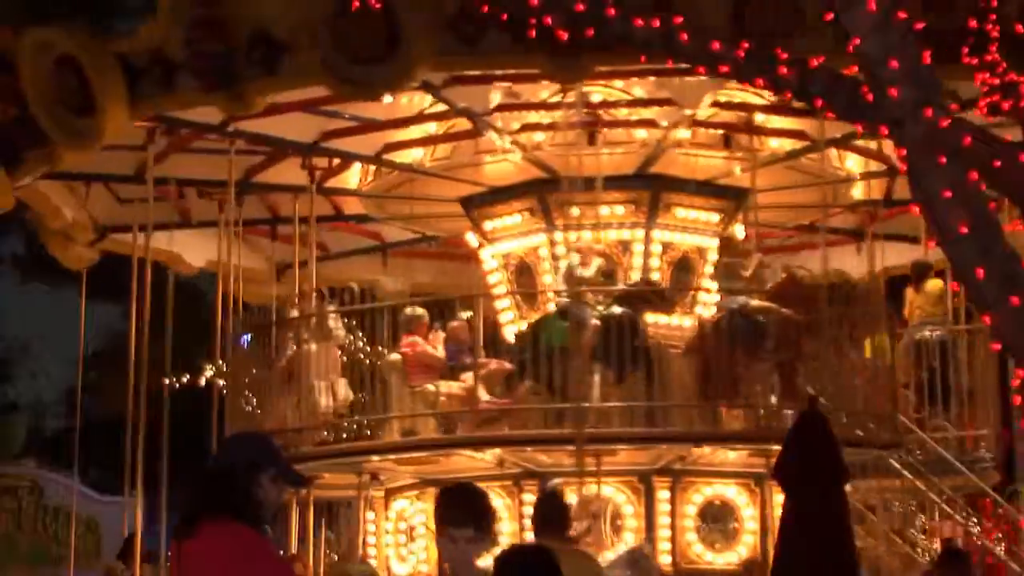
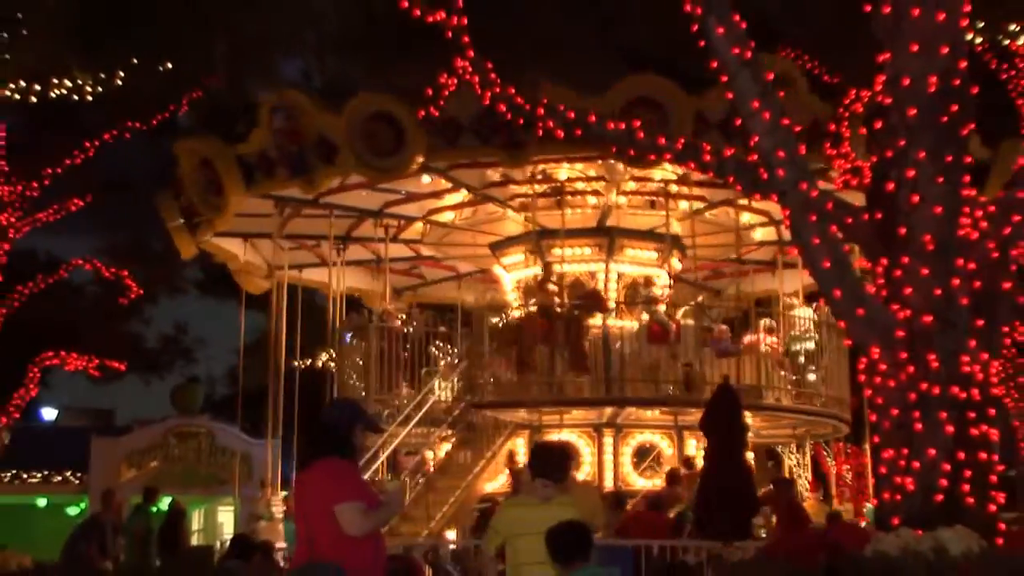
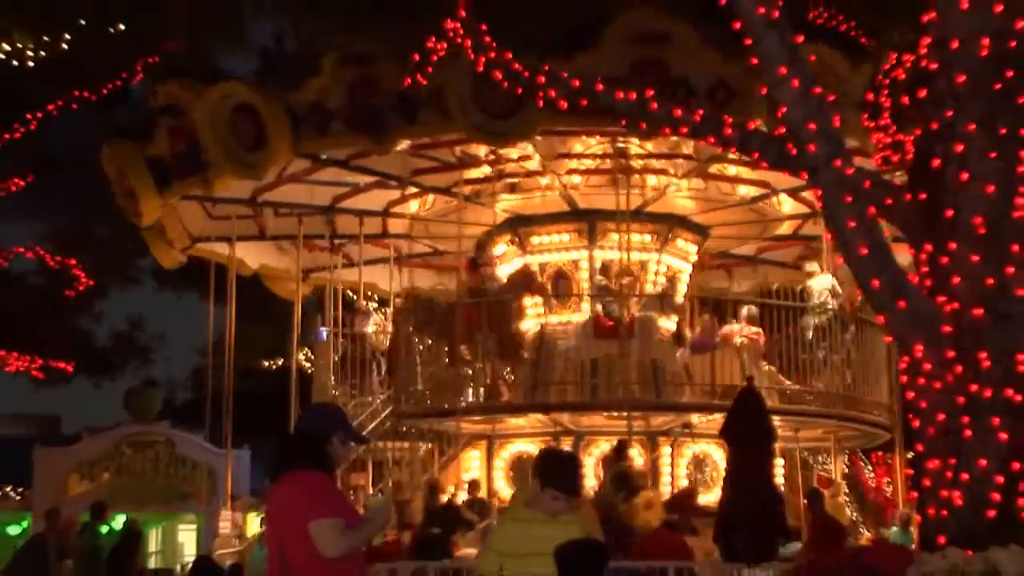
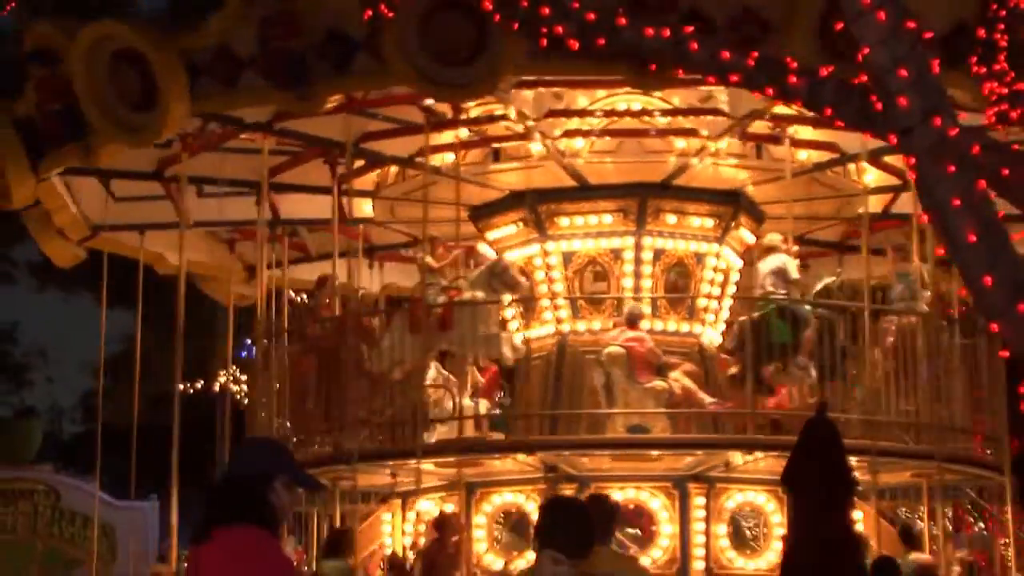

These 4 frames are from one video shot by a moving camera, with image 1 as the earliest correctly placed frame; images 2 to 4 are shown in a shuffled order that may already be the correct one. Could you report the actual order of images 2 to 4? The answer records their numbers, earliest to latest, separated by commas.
4, 3, 2
